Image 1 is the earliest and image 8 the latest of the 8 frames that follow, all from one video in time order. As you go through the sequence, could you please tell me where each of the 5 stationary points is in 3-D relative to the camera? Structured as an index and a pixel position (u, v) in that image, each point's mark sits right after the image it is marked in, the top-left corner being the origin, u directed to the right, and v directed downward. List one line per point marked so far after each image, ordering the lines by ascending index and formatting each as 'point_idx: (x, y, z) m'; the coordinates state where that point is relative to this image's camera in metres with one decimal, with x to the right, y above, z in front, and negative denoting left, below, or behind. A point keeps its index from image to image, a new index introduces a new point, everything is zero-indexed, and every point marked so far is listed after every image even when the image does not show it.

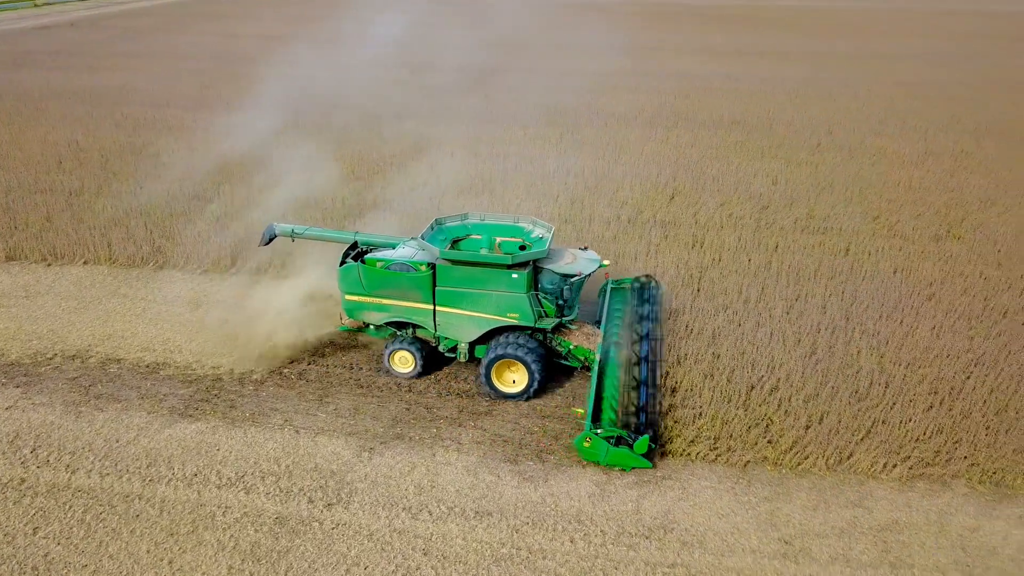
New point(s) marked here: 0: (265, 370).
0: (-1.8, -0.6, +5.9) m
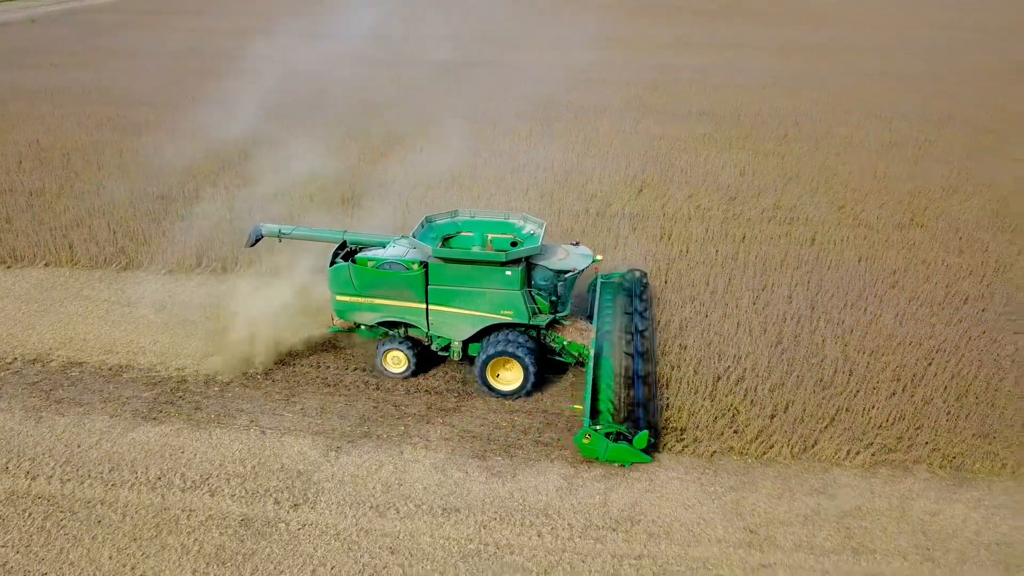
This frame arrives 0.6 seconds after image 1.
0: (-2.0, -0.6, +5.9) m
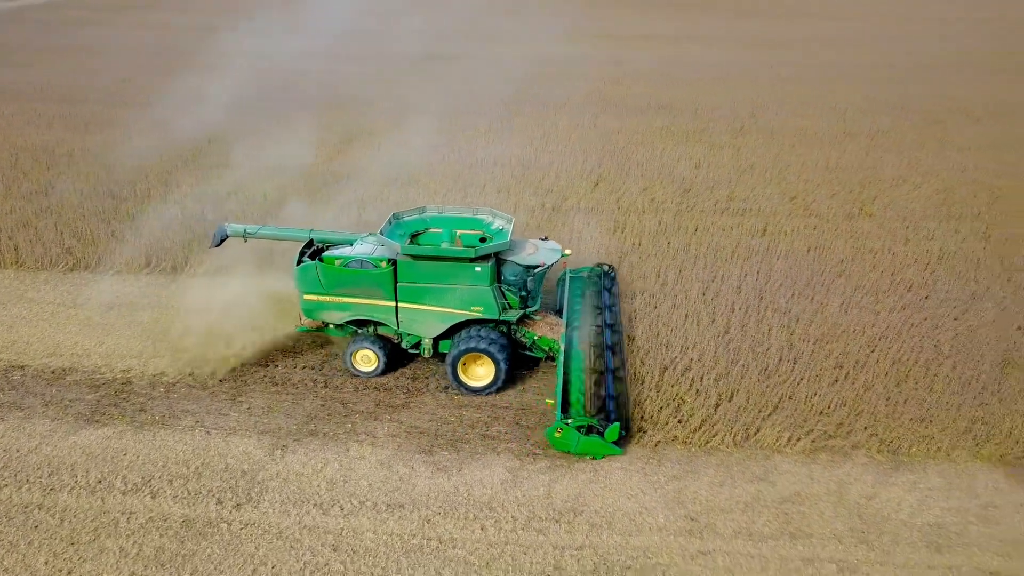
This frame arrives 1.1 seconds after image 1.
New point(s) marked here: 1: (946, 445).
0: (-2.4, -0.6, +5.8) m
1: (+2.6, -1.0, +5.0) m
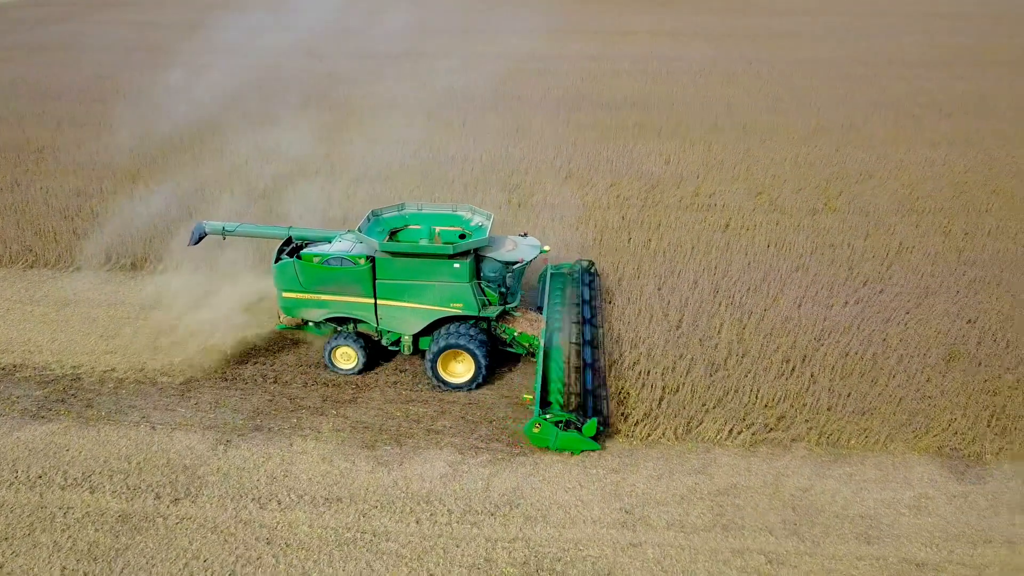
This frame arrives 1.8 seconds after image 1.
0: (-2.7, -0.6, +5.8) m
1: (+2.3, -0.9, +5.0) m
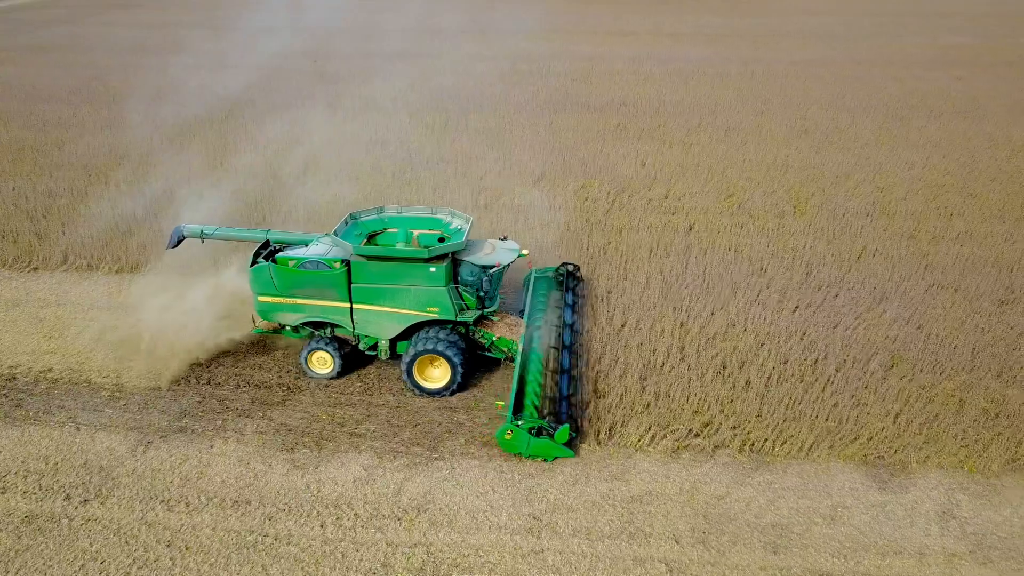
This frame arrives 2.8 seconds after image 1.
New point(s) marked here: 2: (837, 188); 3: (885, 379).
0: (-3.2, -0.6, +5.9) m
1: (+1.8, -0.9, +5.0) m
2: (+3.9, +1.2, +9.8) m
3: (+2.5, -0.6, +5.6) m
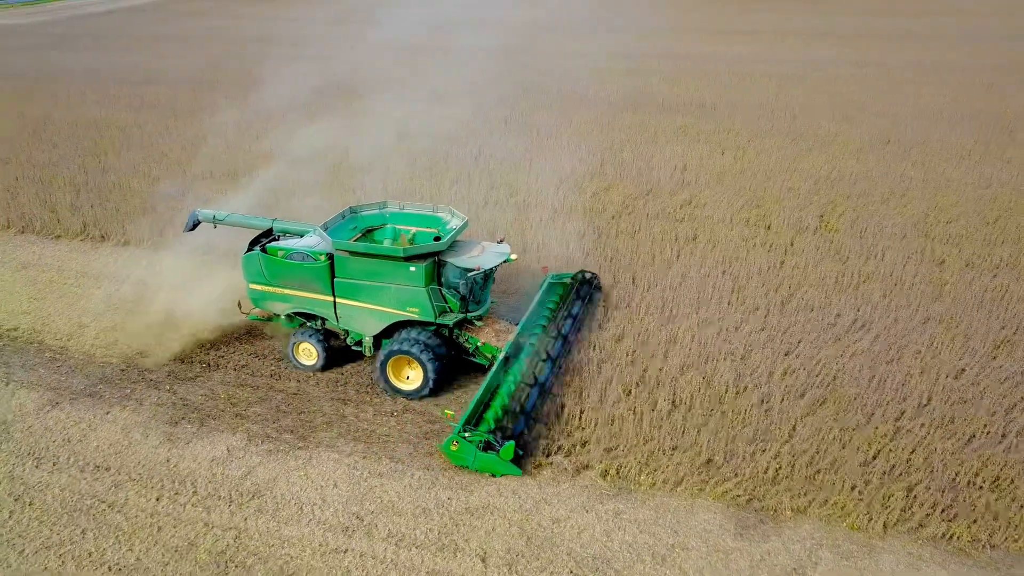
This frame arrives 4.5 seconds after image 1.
0: (-3.8, -0.3, +6.4) m
1: (+0.9, -1.1, +4.6) m
2: (+4.0, +0.9, +8.9) m
3: (+1.8, -0.8, +5.1) m
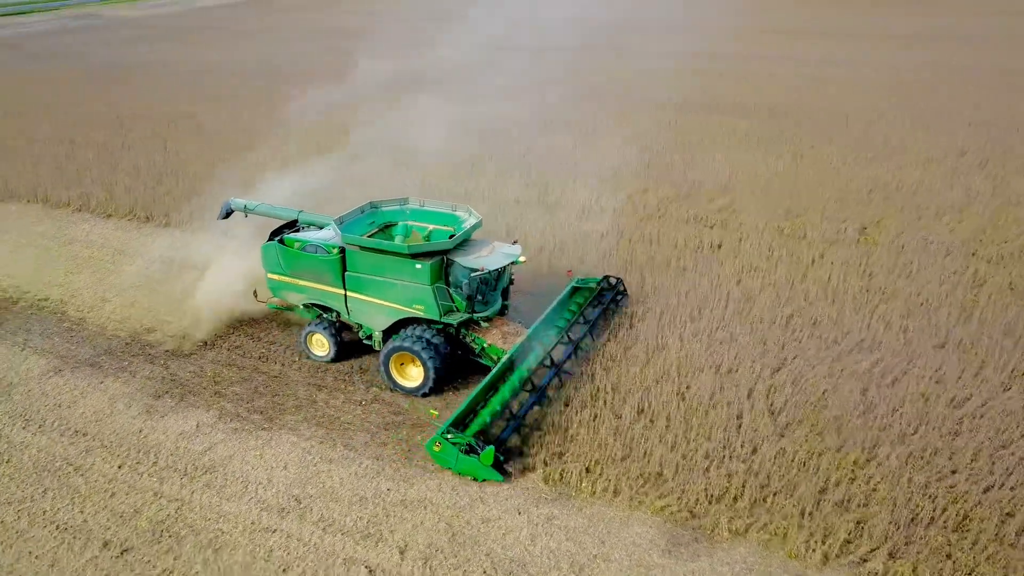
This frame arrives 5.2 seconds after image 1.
0: (-3.8, -0.1, +6.8) m
1: (+0.6, -1.1, +4.5) m
2: (+4.3, +0.7, +8.4) m
3: (+1.6, -0.9, +4.8) m
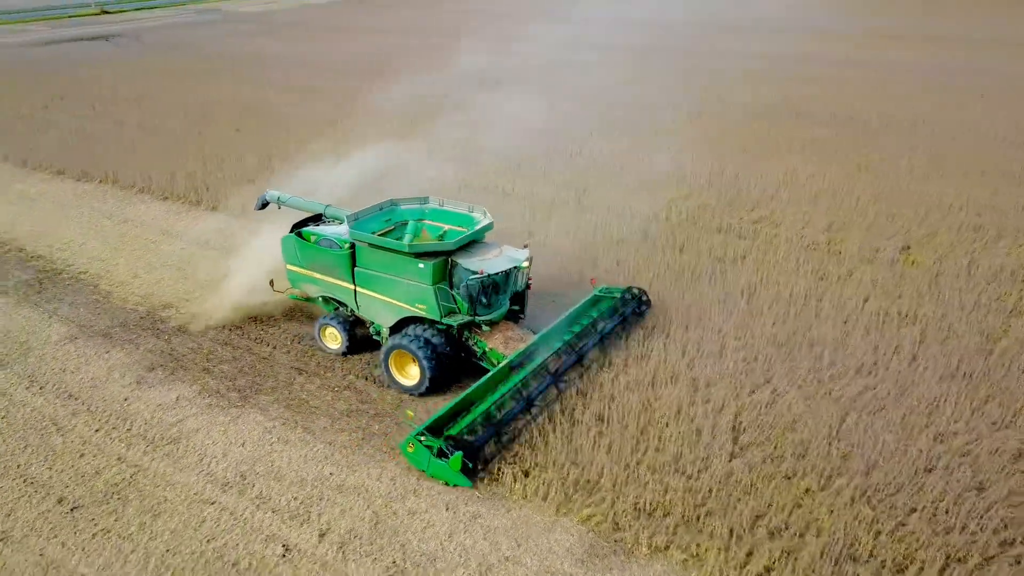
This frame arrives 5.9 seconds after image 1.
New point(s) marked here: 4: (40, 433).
0: (-3.7, +0.1, +7.3) m
1: (+0.2, -1.1, +4.4) m
2: (+4.5, +0.4, +7.8) m
3: (+1.3, -0.9, +4.7) m
4: (-2.9, -0.9, +5.0) m
